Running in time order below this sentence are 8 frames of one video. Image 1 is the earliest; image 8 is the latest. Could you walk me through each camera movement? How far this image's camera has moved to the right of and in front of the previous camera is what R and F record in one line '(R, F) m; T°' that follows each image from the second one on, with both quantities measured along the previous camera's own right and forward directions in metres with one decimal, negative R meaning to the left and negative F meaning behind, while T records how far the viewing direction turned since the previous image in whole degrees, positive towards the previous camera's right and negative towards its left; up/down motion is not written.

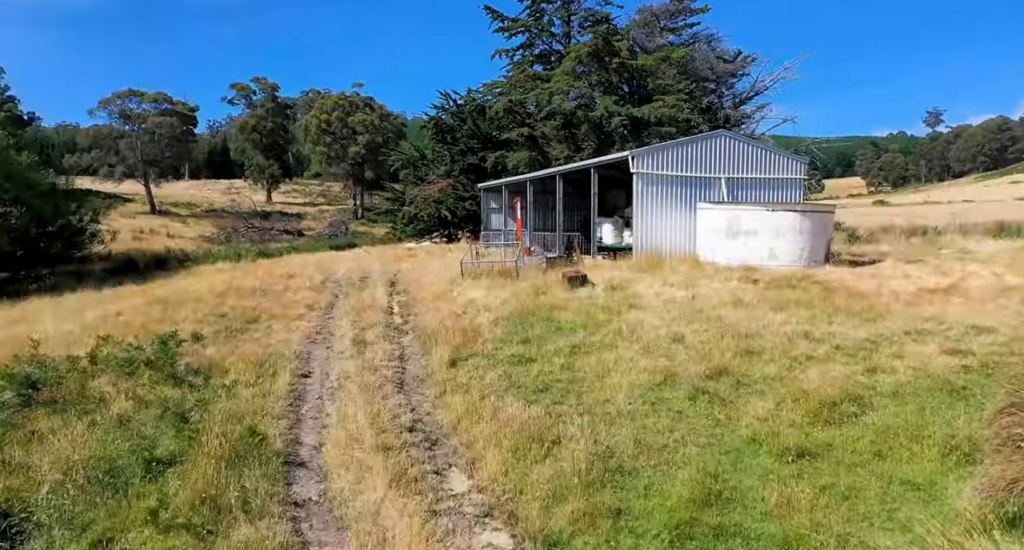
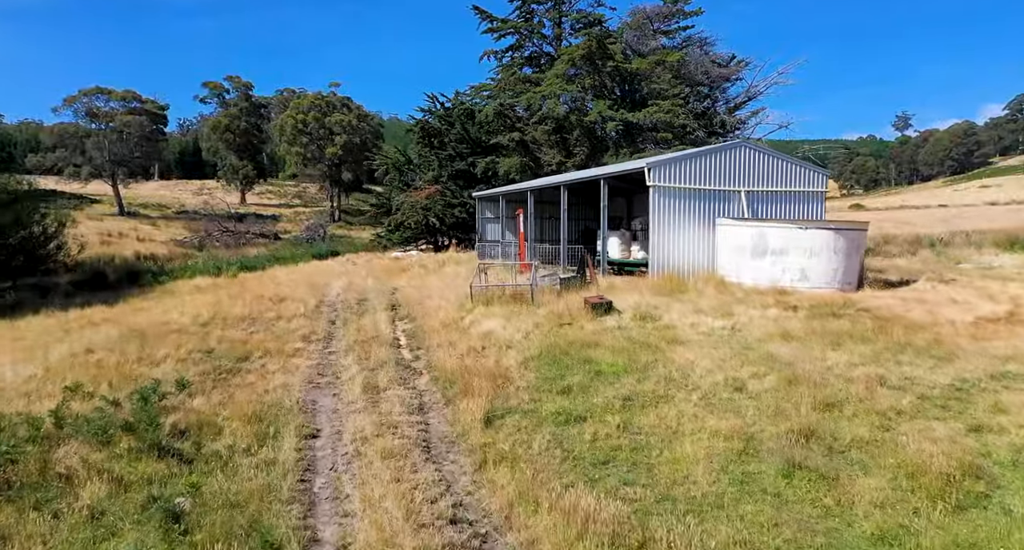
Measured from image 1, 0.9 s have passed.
(-0.6, +0.9) m; +2°
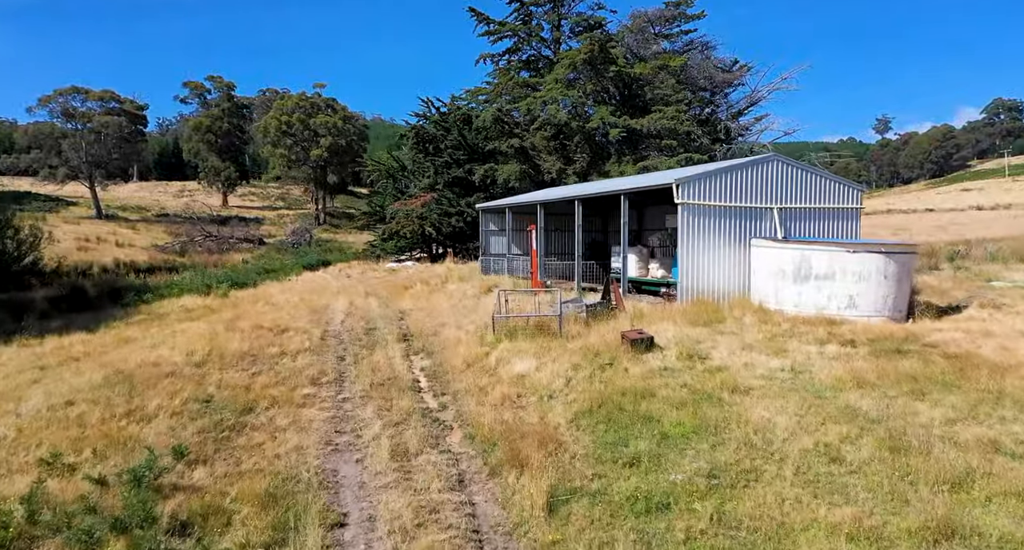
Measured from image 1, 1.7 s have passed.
(-0.6, +0.9) m; +1°
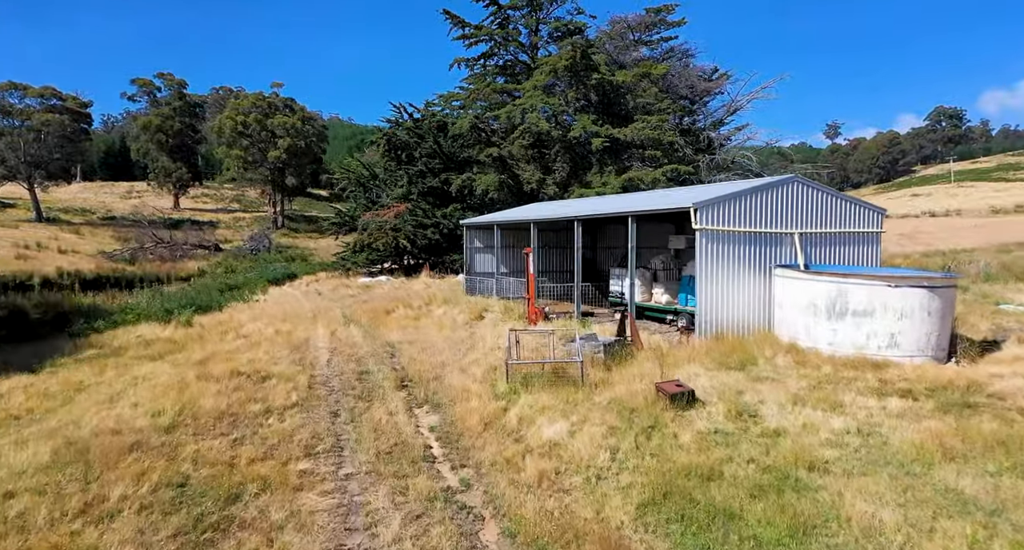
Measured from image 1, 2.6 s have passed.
(-0.7, +1.0) m; +4°
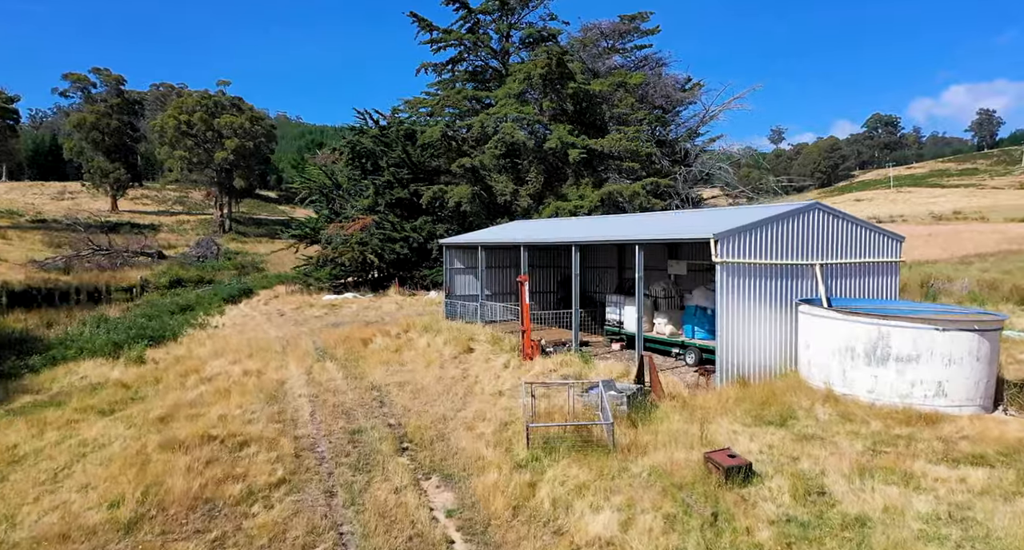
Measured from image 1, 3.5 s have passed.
(-0.8, +1.1) m; +4°
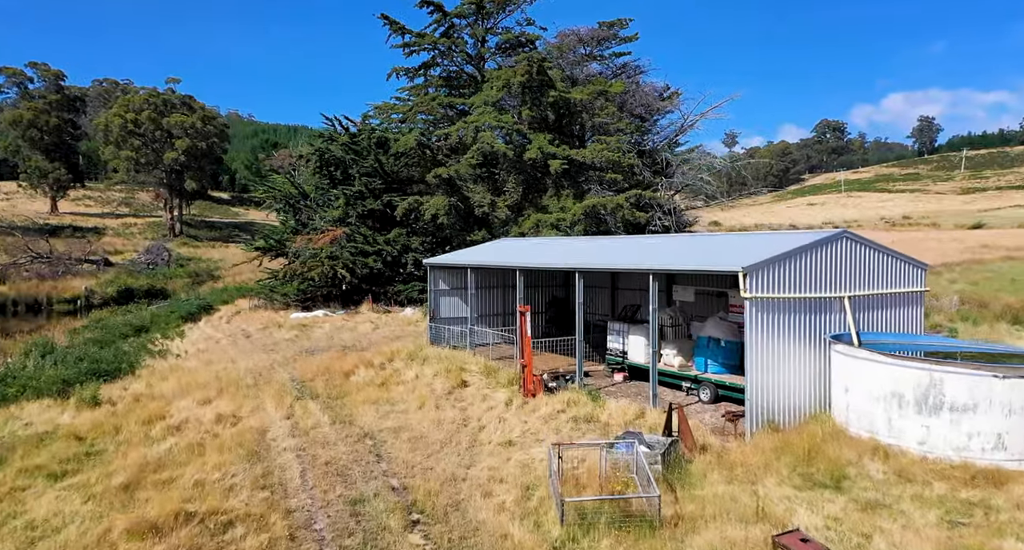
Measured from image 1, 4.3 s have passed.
(-0.7, +0.9) m; +4°
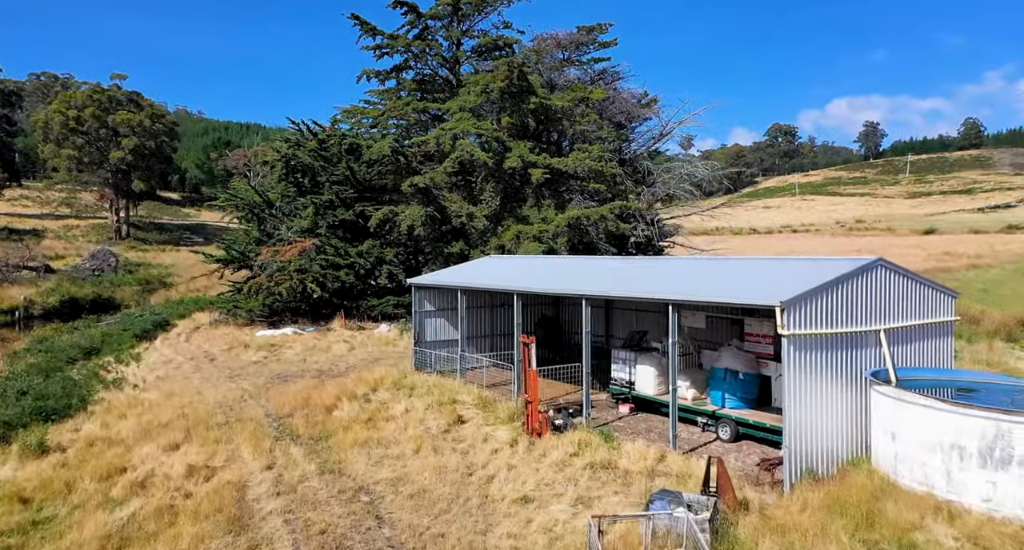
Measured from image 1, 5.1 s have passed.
(-0.7, +1.0) m; +4°
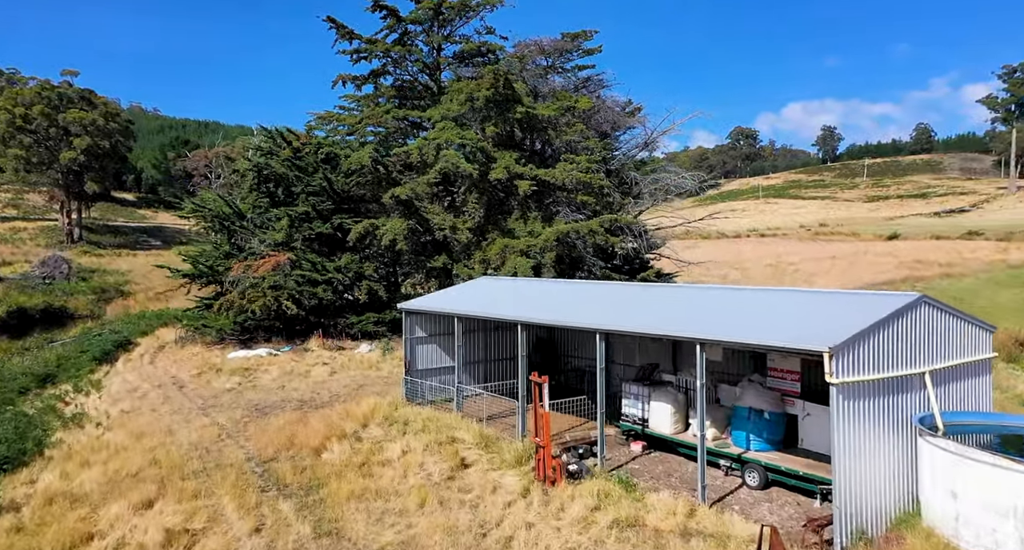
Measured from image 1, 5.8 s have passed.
(-0.7, +0.8) m; +3°
